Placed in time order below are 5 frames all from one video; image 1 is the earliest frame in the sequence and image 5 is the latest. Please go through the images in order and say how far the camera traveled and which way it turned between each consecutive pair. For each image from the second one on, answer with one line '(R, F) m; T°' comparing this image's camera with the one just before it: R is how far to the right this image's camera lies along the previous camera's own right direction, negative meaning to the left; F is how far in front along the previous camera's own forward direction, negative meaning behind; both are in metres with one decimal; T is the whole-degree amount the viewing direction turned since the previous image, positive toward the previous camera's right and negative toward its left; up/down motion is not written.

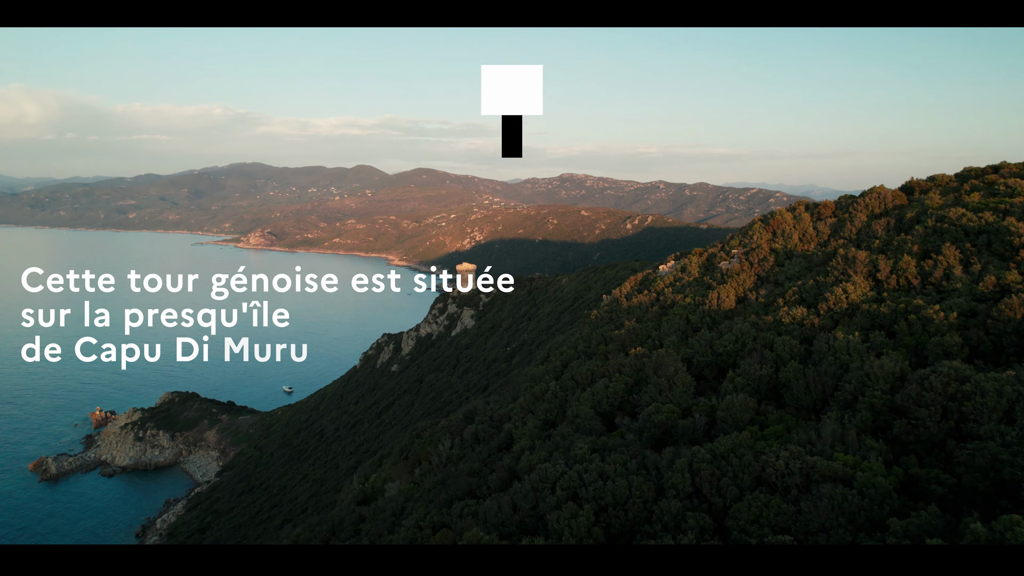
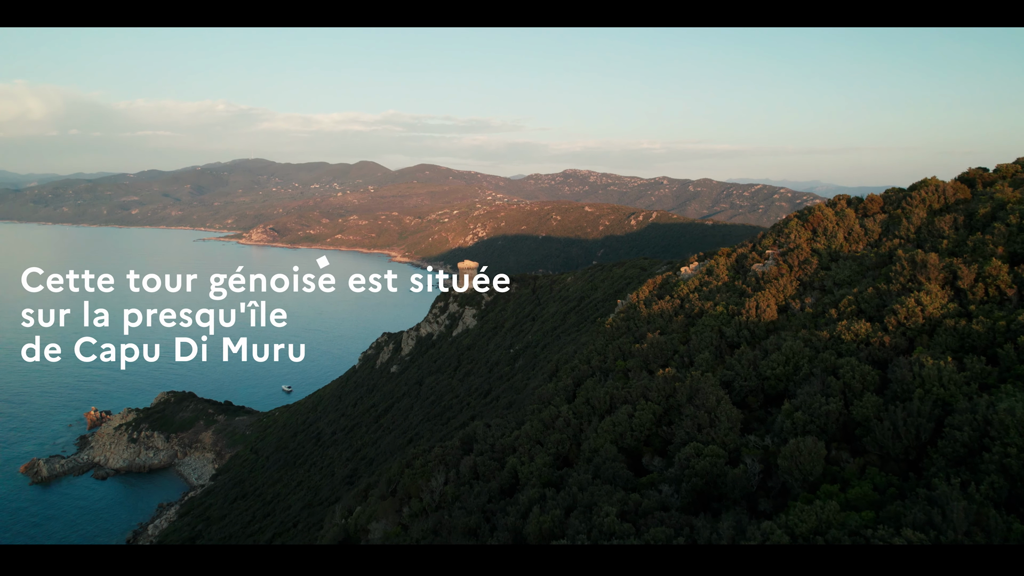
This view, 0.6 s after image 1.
(0.0, +2.0) m; 0°
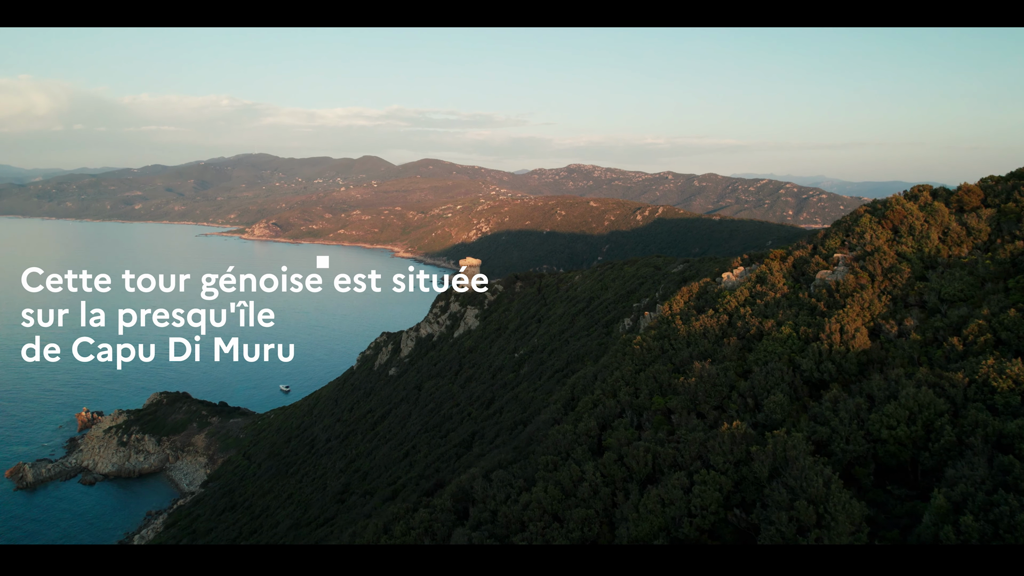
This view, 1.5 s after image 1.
(-0.1, +3.0) m; 0°
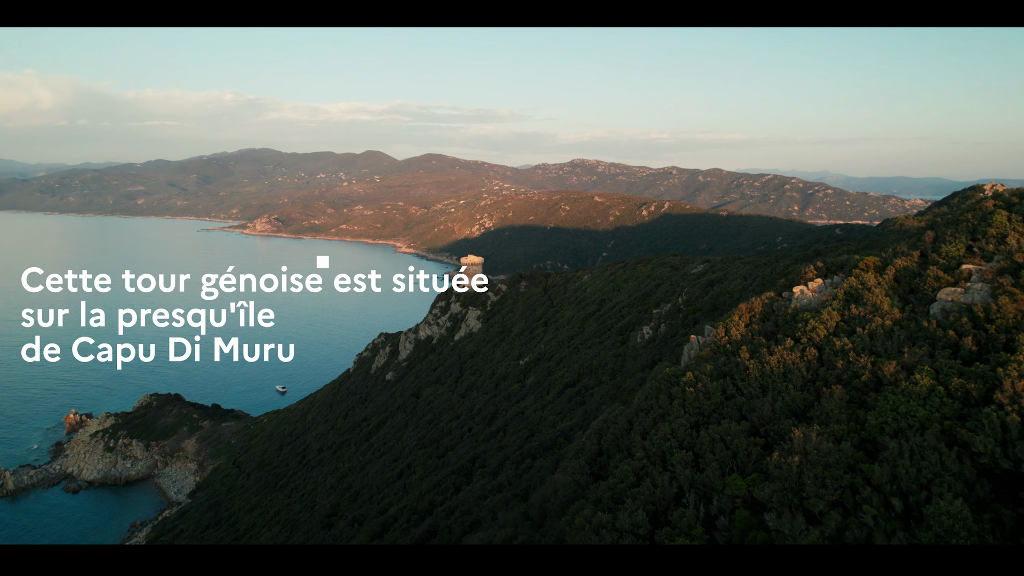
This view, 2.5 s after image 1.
(-0.1, +3.3) m; 0°
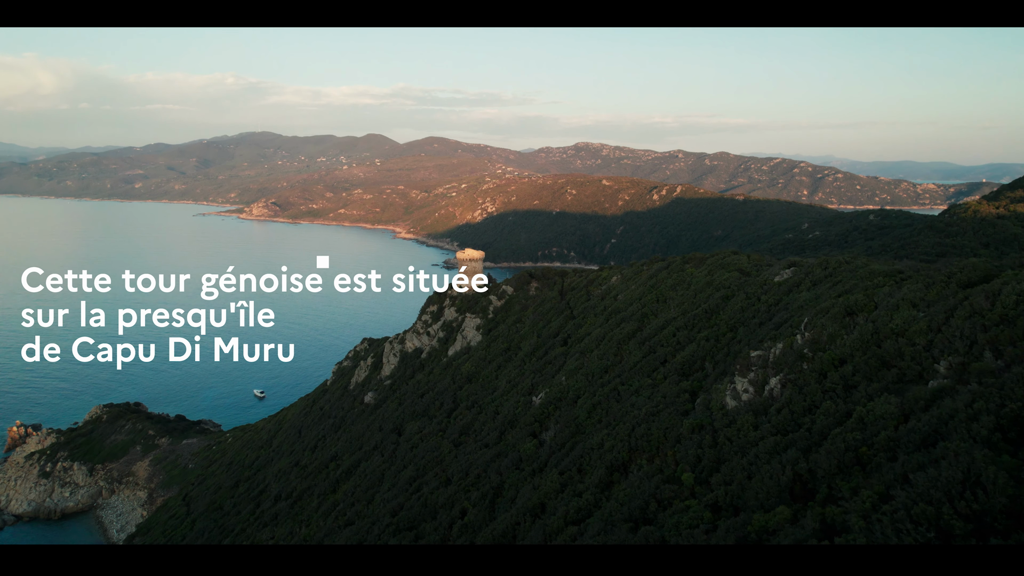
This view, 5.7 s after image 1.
(-0.4, +10.5) m; 0°
